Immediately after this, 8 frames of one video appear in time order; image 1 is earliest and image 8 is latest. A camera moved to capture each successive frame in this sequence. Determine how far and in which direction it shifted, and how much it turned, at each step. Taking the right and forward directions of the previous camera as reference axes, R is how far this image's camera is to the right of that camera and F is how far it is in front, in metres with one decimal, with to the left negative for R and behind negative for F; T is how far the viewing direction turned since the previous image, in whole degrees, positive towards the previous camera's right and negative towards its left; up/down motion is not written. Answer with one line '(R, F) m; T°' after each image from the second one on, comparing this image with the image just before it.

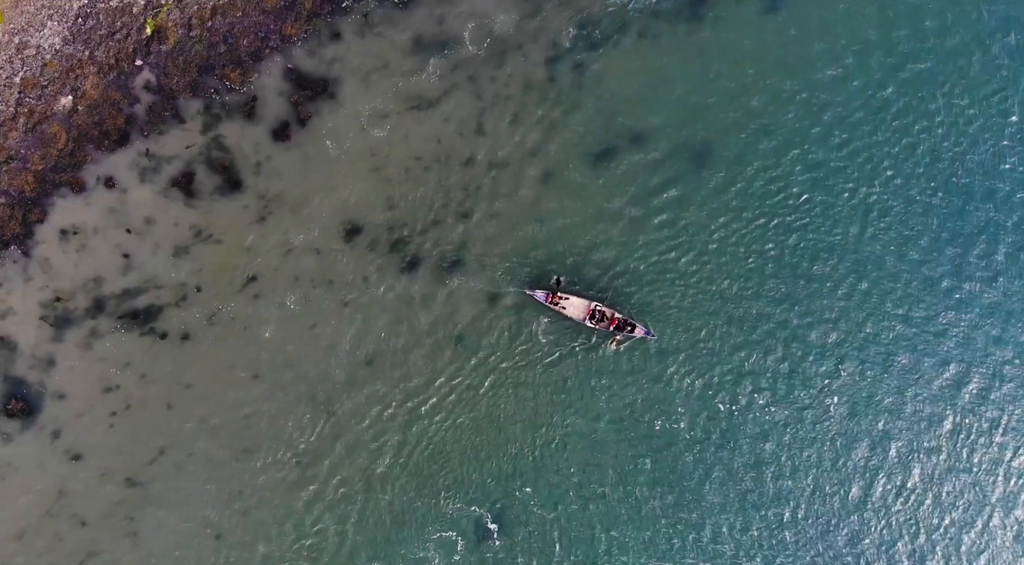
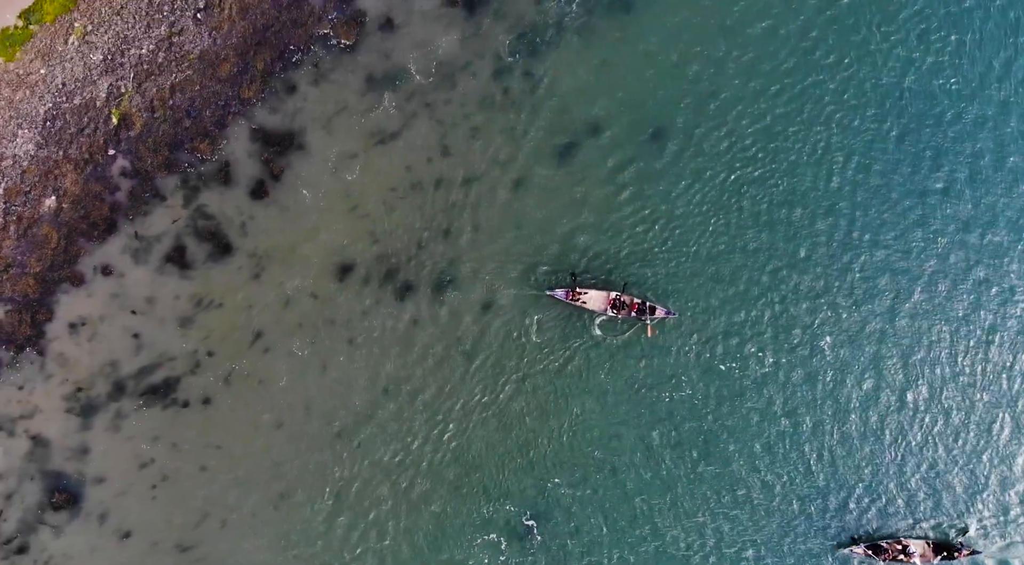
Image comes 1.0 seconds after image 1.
(+4.2, -0.7) m; -5°
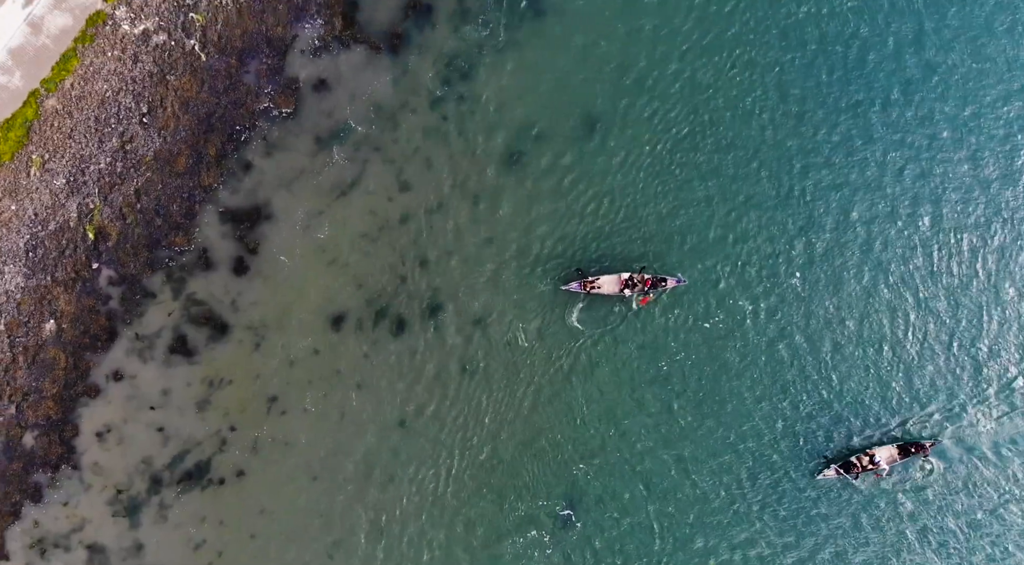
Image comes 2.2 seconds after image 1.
(+0.6, -2.5) m; 0°
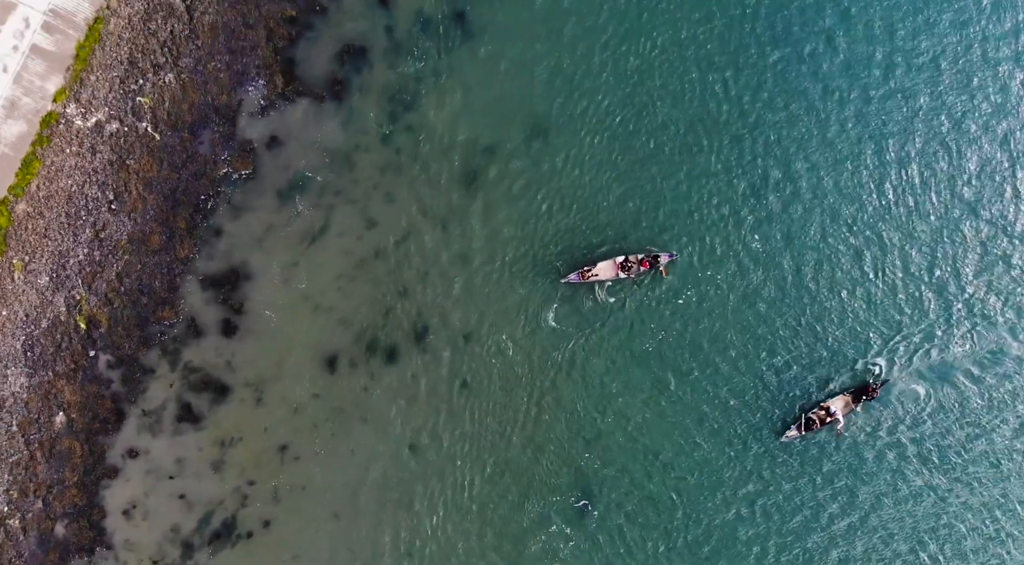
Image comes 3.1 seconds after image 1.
(+0.3, -2.2) m; +1°
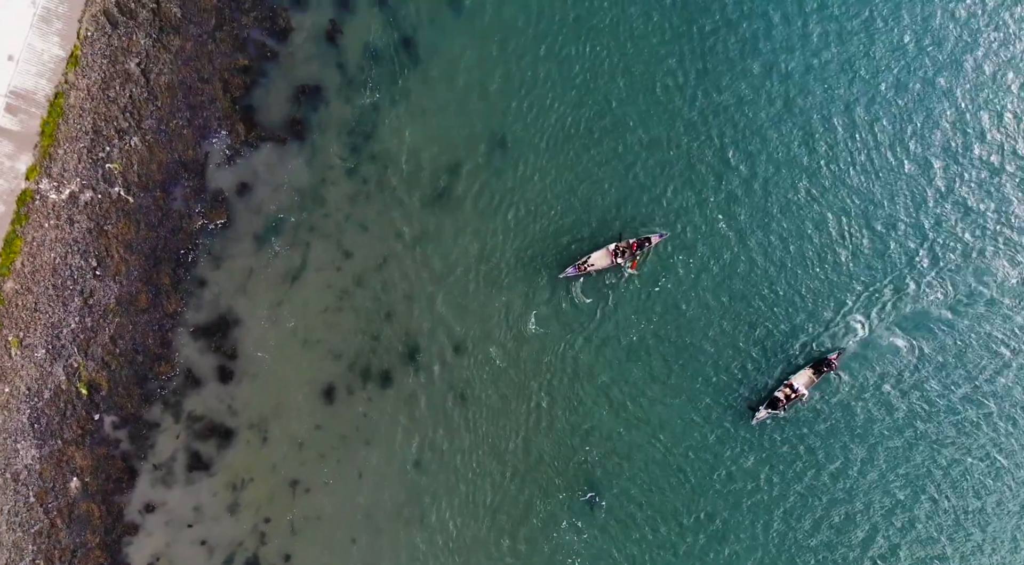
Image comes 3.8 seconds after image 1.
(+0.2, -1.7) m; +1°
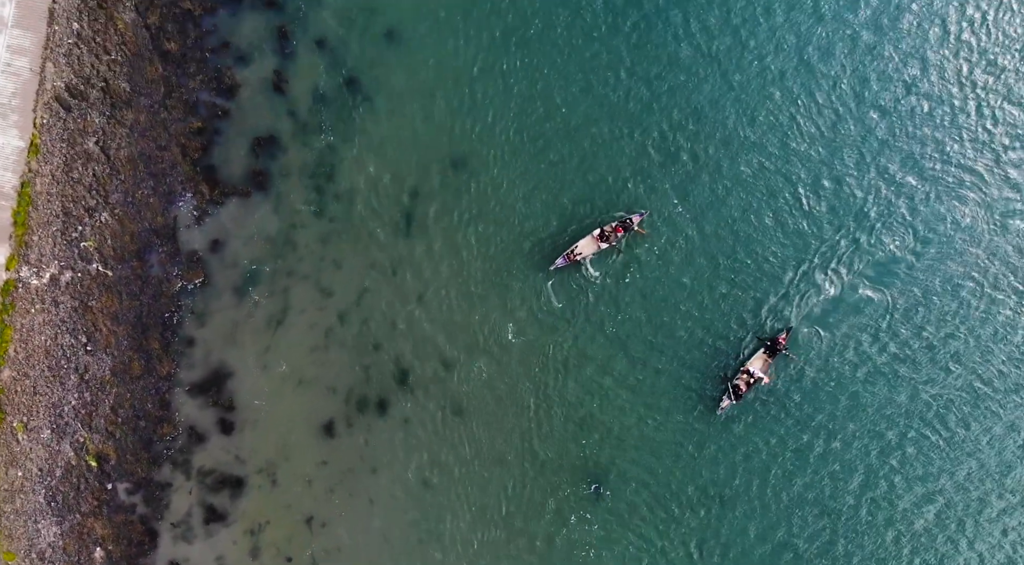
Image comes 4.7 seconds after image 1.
(+0.5, -2.0) m; +1°
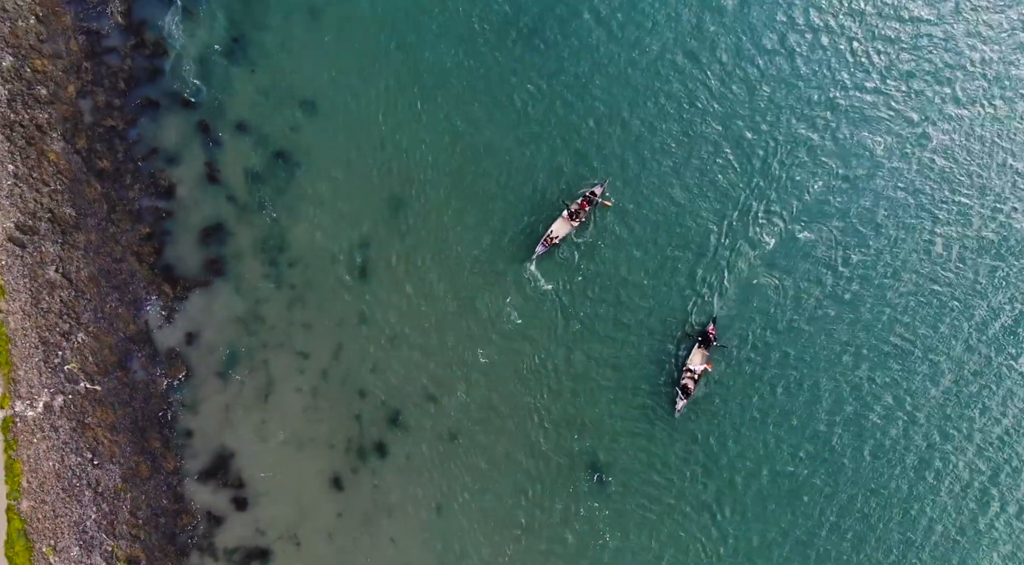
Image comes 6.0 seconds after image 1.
(+0.7, -3.5) m; +2°
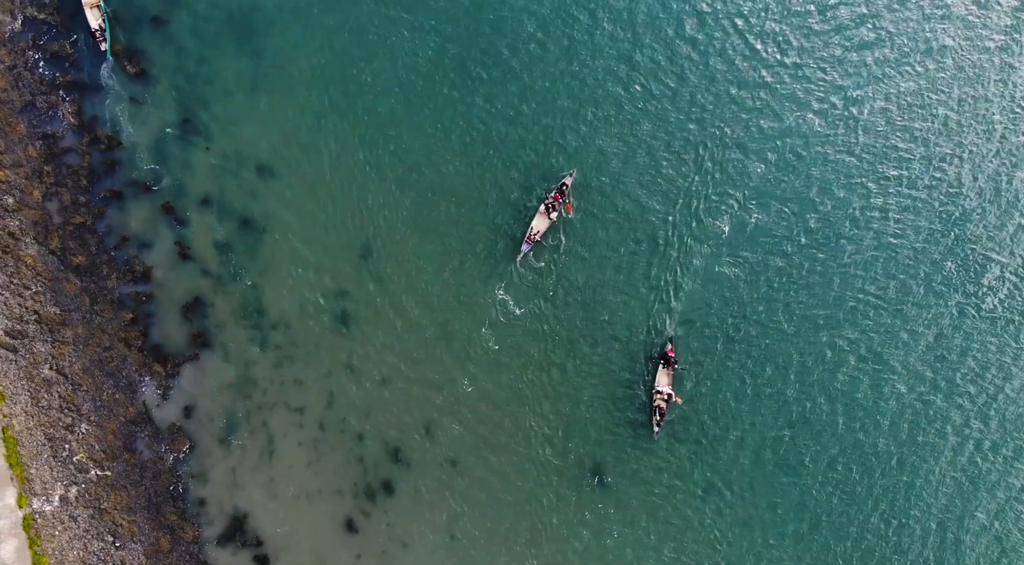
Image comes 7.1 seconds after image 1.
(+0.4, -2.9) m; +1°
